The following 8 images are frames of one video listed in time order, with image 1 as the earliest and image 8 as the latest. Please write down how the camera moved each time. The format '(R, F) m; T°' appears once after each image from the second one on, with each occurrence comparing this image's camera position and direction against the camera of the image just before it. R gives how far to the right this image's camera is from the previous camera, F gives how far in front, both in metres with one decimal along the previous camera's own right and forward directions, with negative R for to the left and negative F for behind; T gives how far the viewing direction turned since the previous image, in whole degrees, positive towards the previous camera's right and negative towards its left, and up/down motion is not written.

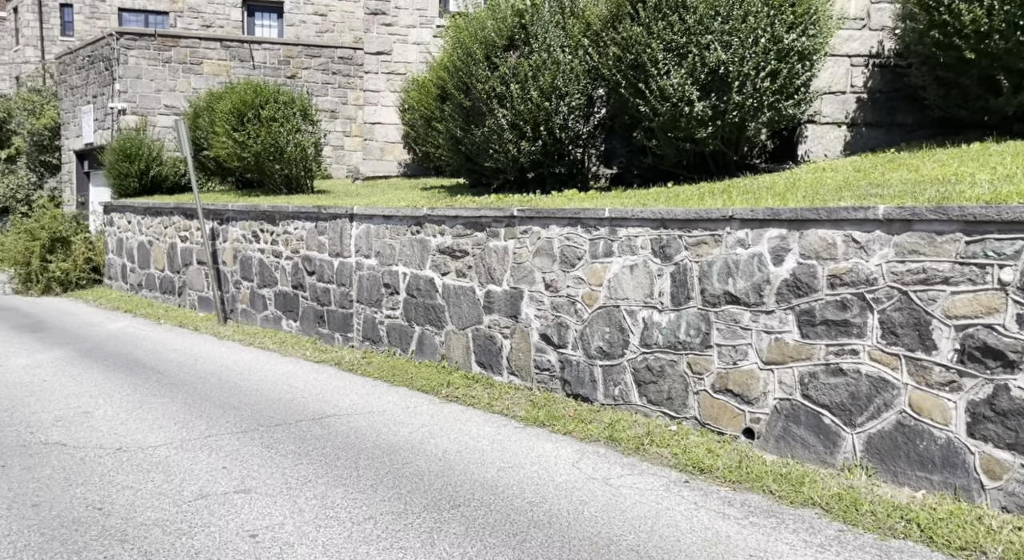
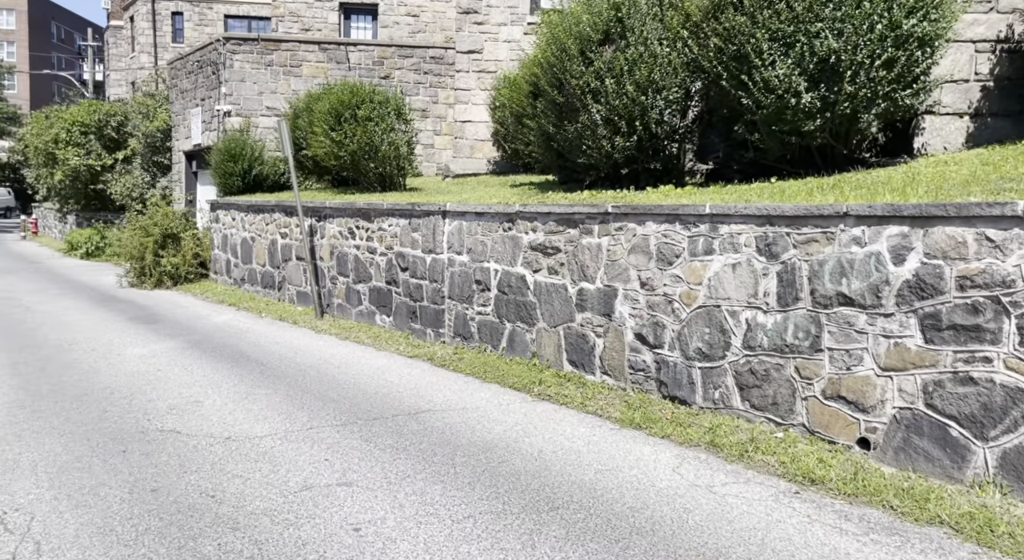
(-0.1, +0.1) m; -6°
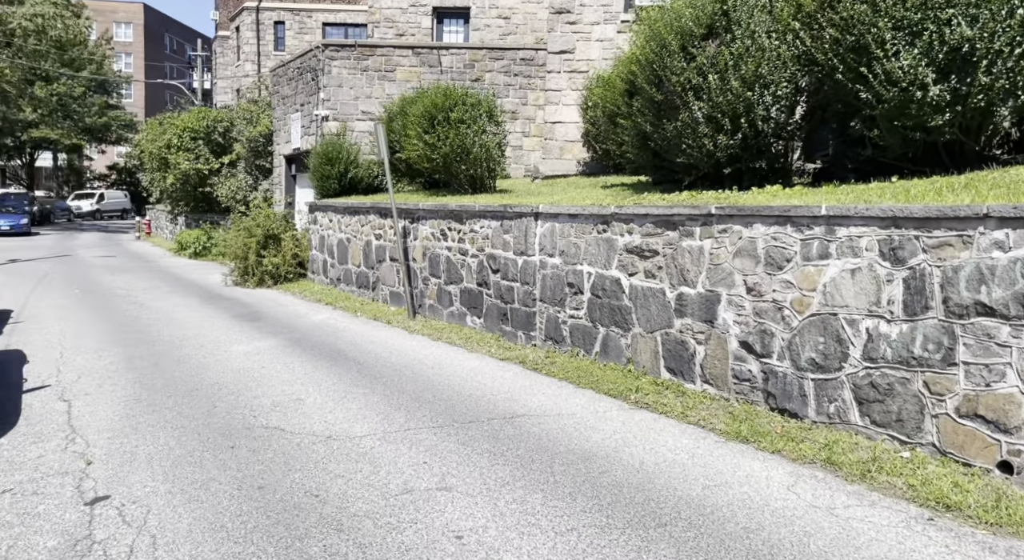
(-0.1, +0.1) m; -6°
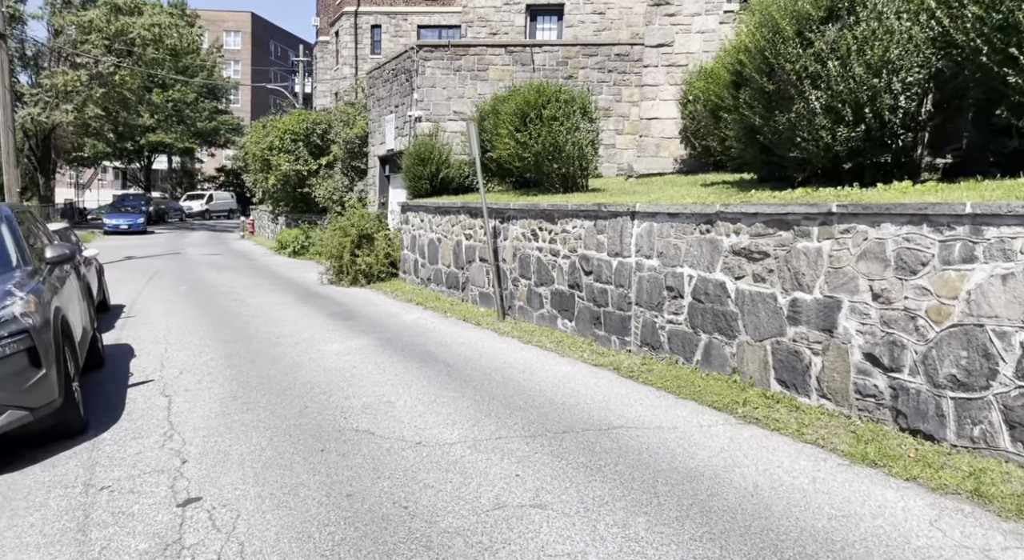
(-0.1, +0.3) m; -6°
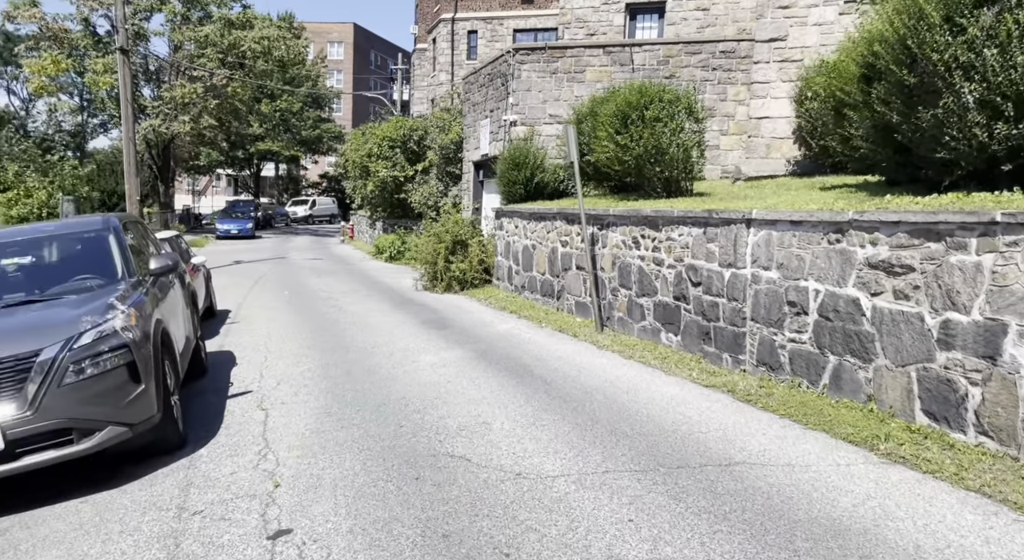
(-0.1, +0.5) m; -7°
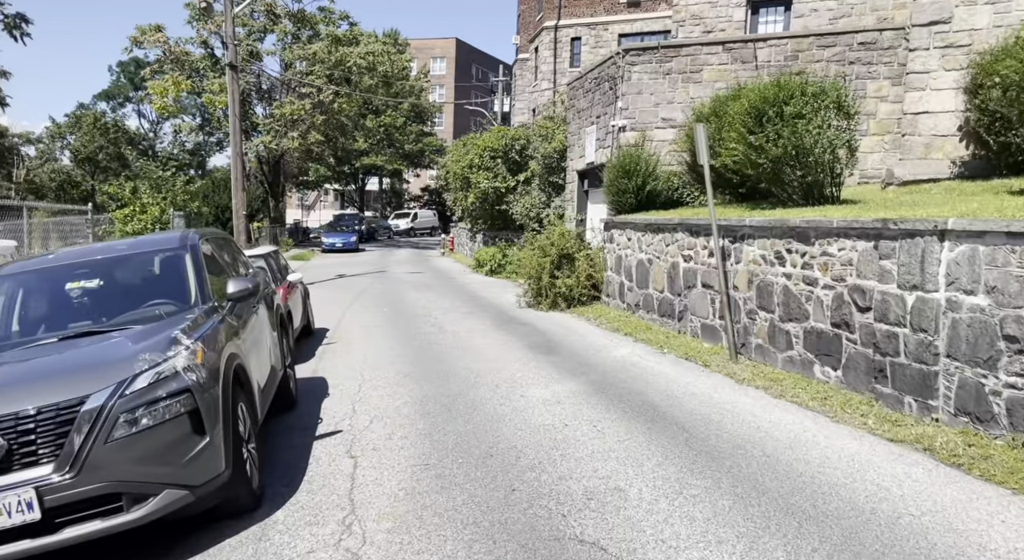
(-0.3, +1.2) m; -7°
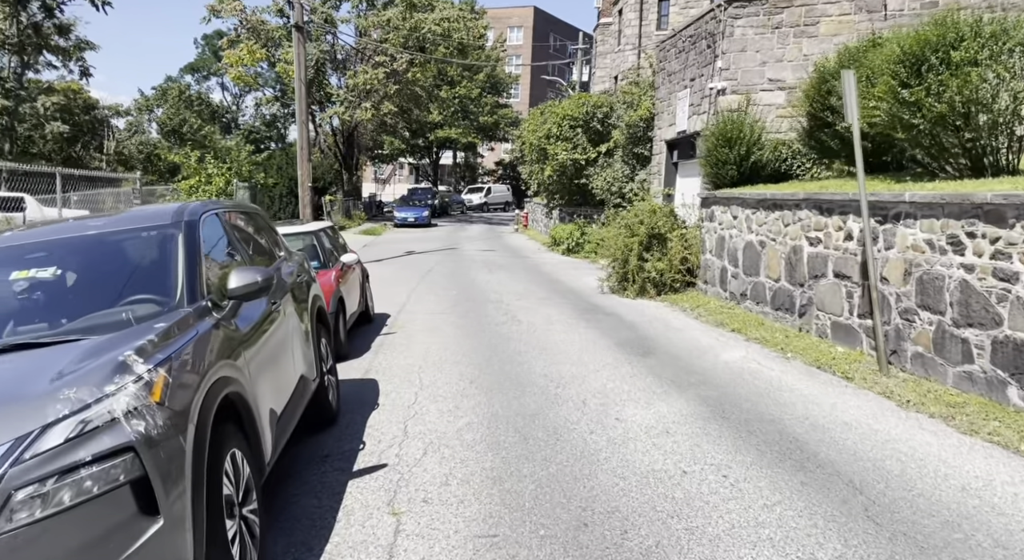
(-0.2, +1.8) m; -5°
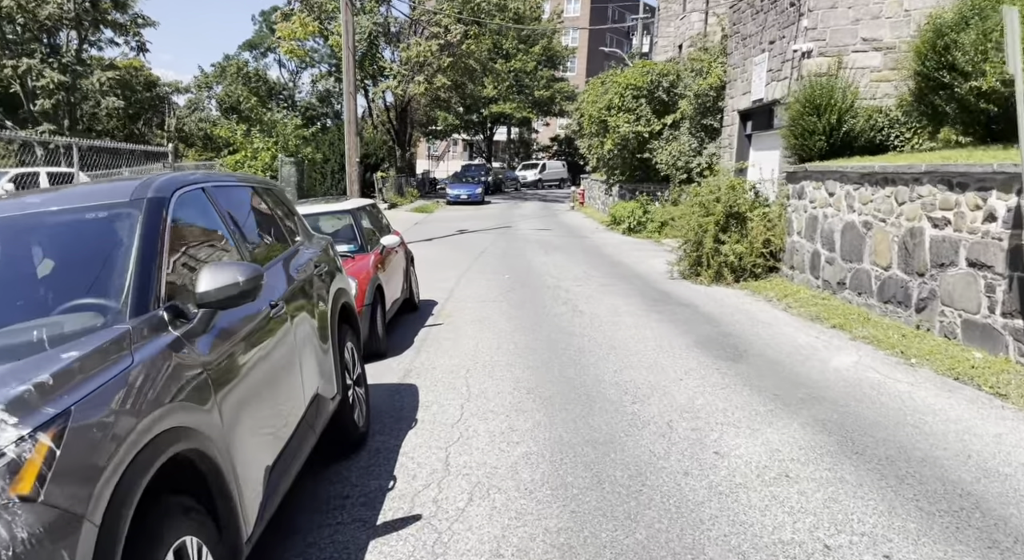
(-0.1, +1.3) m; -4°
